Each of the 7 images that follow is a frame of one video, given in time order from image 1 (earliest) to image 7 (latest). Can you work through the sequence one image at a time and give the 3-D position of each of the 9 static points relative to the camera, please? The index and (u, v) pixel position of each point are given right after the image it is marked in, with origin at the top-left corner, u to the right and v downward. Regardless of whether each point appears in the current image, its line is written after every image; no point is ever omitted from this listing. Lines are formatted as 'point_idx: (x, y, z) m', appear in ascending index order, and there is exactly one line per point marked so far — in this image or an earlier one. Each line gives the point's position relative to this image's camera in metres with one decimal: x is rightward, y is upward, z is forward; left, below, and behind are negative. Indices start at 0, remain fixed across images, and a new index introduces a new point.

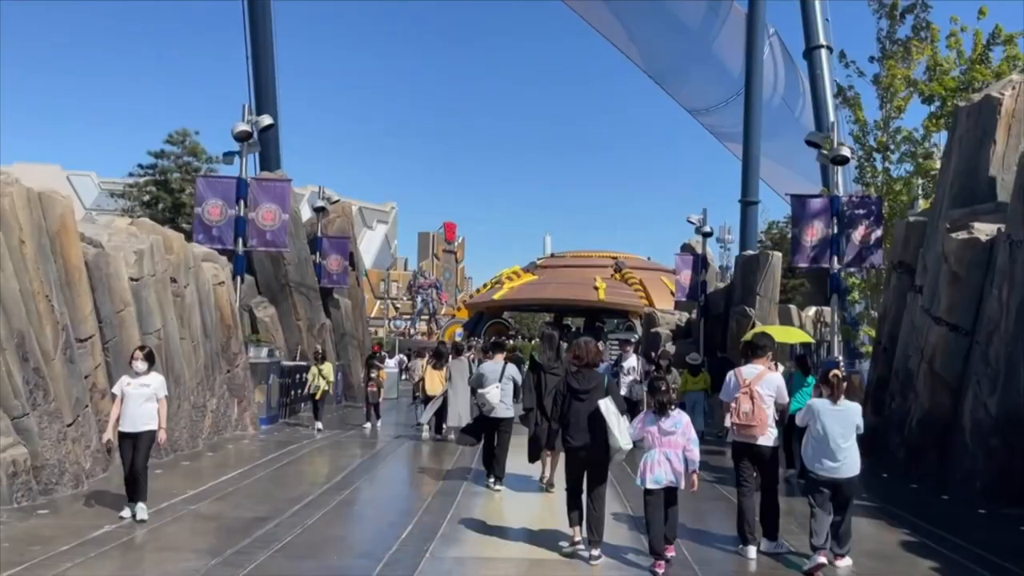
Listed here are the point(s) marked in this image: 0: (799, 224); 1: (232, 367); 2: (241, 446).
0: (+5.7, +1.3, +18.1) m
1: (-4.8, -1.3, +15.5) m
2: (-4.3, -2.5, +14.4) m
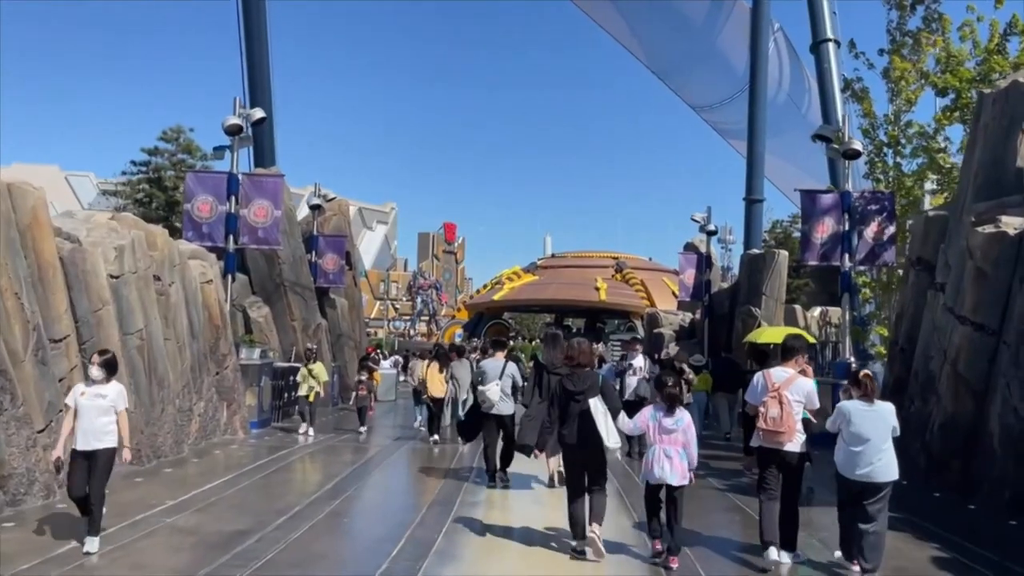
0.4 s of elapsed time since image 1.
0: (+5.7, +1.3, +17.5) m
1: (-4.8, -1.3, +14.9) m
2: (-4.3, -2.5, +13.8) m
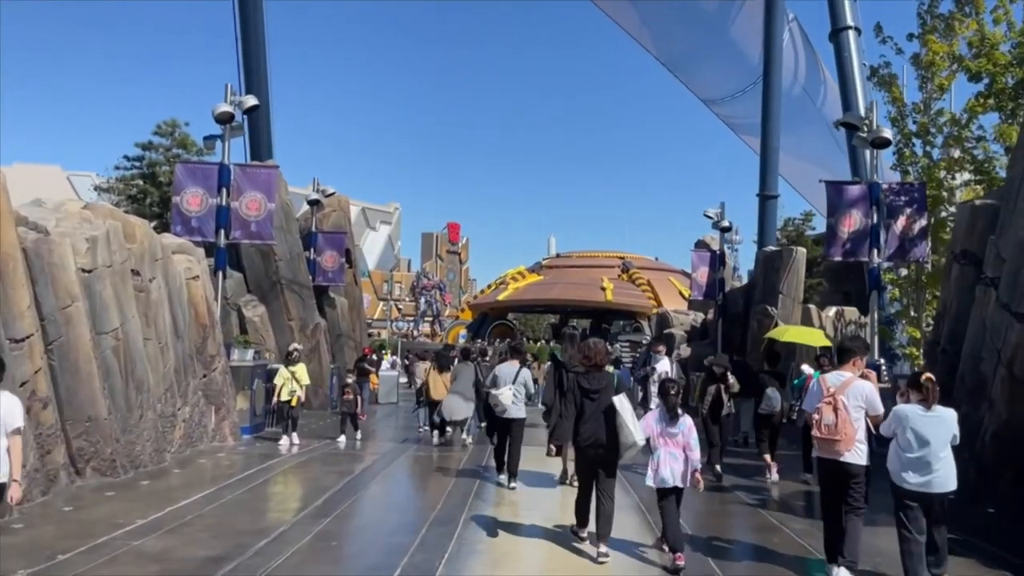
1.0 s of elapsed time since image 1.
0: (+5.8, +1.4, +16.4) m
1: (-4.7, -1.3, +13.9) m
2: (-4.2, -2.4, +12.8) m
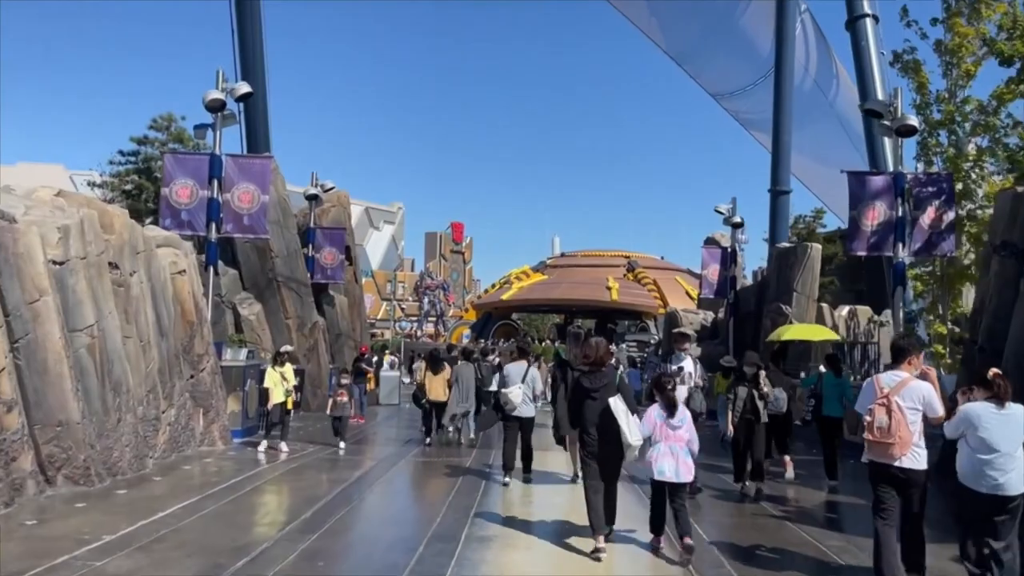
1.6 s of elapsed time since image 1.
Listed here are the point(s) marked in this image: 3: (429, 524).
0: (+5.9, +1.4, +15.6) m
1: (-4.6, -1.2, +13.1) m
2: (-4.1, -2.4, +12.0) m
3: (-0.8, -2.3, +8.8) m
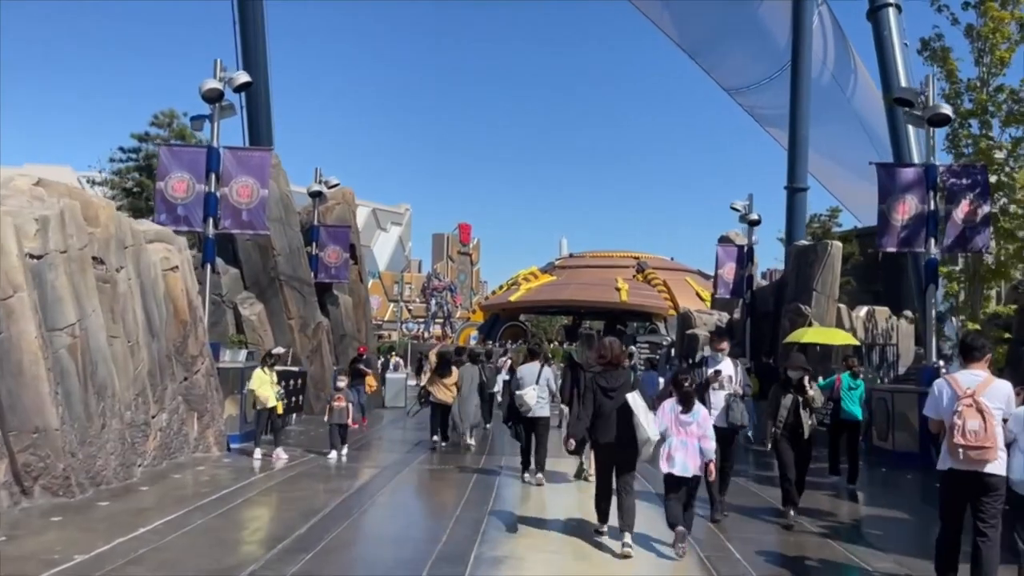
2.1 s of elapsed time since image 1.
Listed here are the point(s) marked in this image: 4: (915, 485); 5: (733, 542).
0: (+6.1, +1.5, +14.8) m
1: (-4.4, -1.2, +12.4) m
2: (-4.0, -2.3, +11.3) m
3: (-0.7, -2.2, +8.1) m
4: (+5.5, -2.7, +12.4) m
5: (+2.0, -2.3, +8.2) m
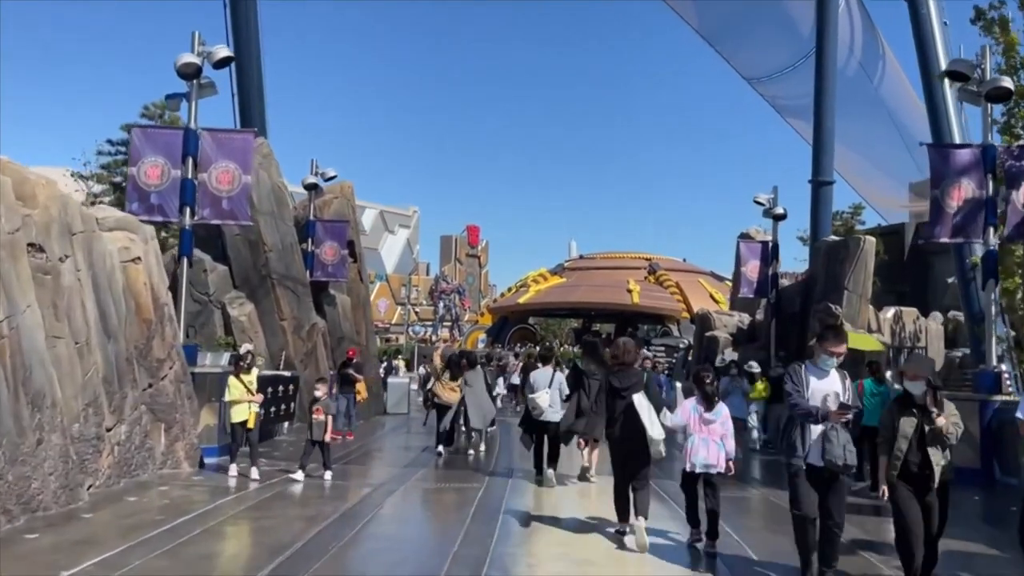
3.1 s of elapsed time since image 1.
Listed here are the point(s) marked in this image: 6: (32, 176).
0: (+6.2, +1.5, +13.3) m
1: (-4.3, -1.1, +11.0) m
2: (-3.9, -2.2, +9.8) m
3: (-0.6, -2.2, +6.6) m
4: (+5.6, -2.6, +10.8) m
5: (+2.1, -2.2, +6.6) m
6: (-4.6, +1.1, +8.8) m
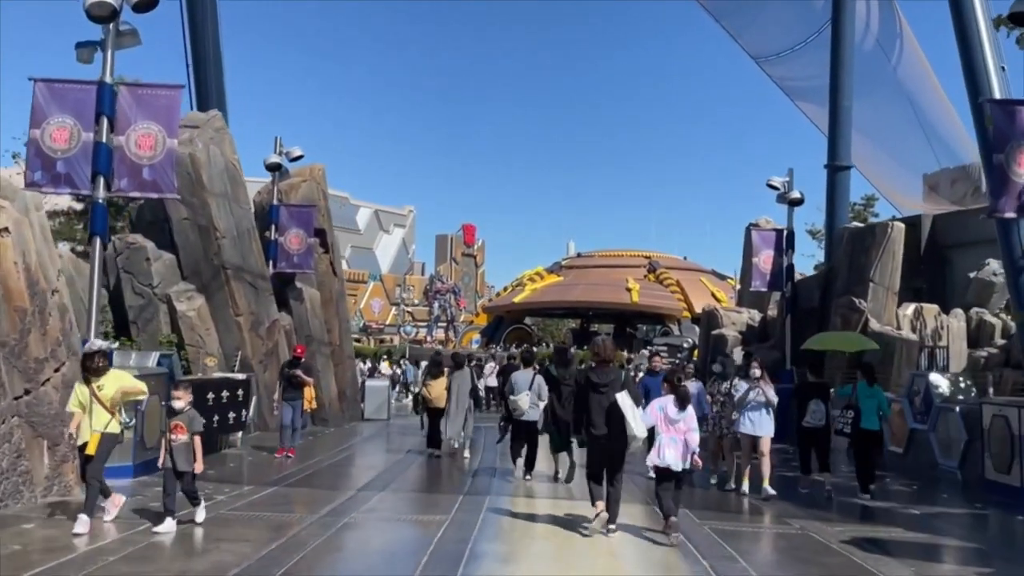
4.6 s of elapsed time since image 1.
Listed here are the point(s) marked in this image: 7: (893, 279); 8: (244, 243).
0: (+6.0, +1.7, +11.1) m
1: (-4.6, -0.9, +8.7) m
2: (-4.1, -2.1, +7.6) m
3: (-0.9, -2.0, +4.3) m
4: (+5.3, -2.4, +8.6) m
5: (+1.8, -2.0, +4.4) m
6: (-4.9, +1.2, +6.5) m
7: (+7.8, +0.2, +18.5) m
8: (-5.3, +0.9, +18.3) m
